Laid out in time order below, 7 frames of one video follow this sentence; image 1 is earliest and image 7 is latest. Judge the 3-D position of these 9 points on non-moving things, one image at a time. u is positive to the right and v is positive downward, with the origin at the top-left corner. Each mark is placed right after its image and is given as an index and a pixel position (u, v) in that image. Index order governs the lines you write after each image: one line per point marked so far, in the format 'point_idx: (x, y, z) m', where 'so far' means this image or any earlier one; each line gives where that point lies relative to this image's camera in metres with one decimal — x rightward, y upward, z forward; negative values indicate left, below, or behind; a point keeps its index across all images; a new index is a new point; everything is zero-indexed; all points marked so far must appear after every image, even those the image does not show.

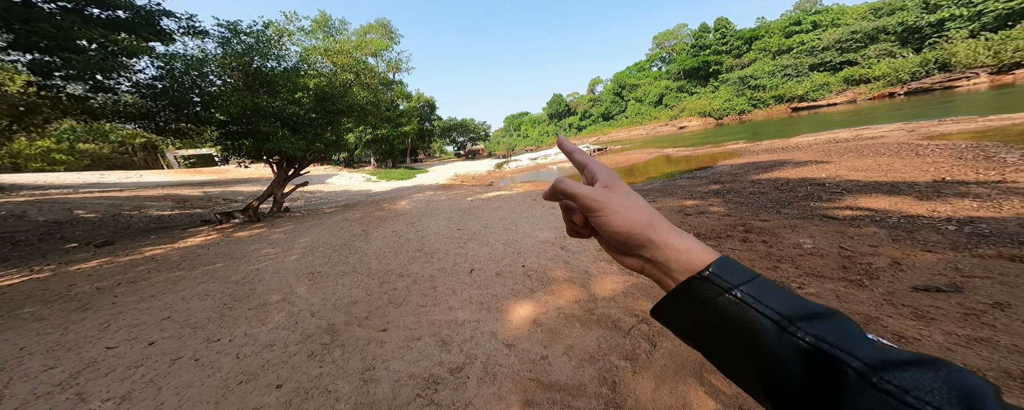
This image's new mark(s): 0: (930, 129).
0: (+20.6, +3.7, +13.3) m
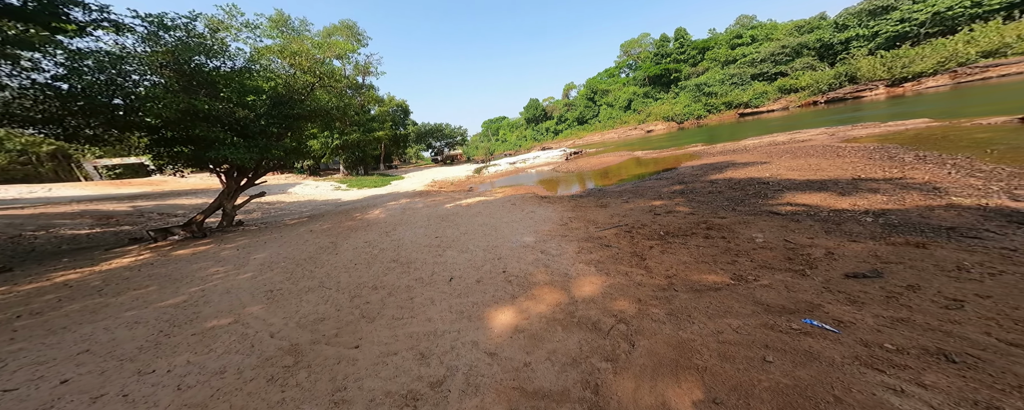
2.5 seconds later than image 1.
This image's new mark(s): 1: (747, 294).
0: (+19.0, +4.0, +15.4) m
1: (+3.1, -1.2, +3.5) m
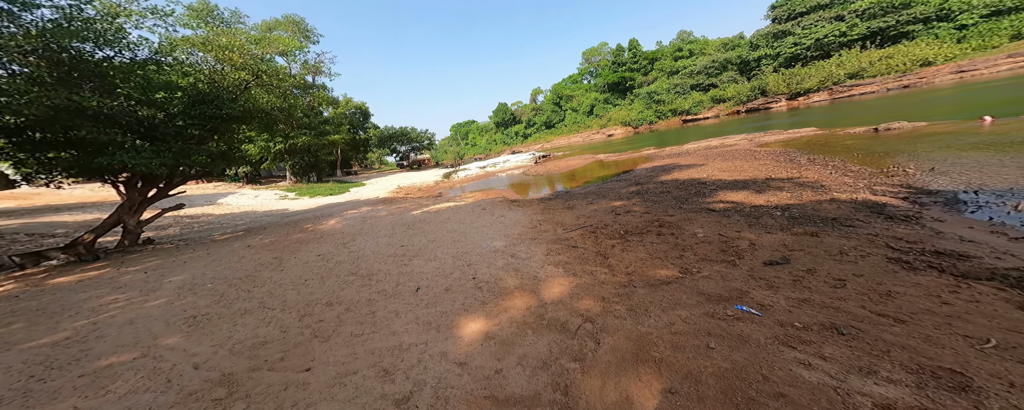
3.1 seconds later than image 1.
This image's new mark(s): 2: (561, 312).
0: (+16.5, +4.4, +18.1) m
1: (+2.6, -1.2, +3.9) m
2: (+0.6, -1.3, +3.4) m
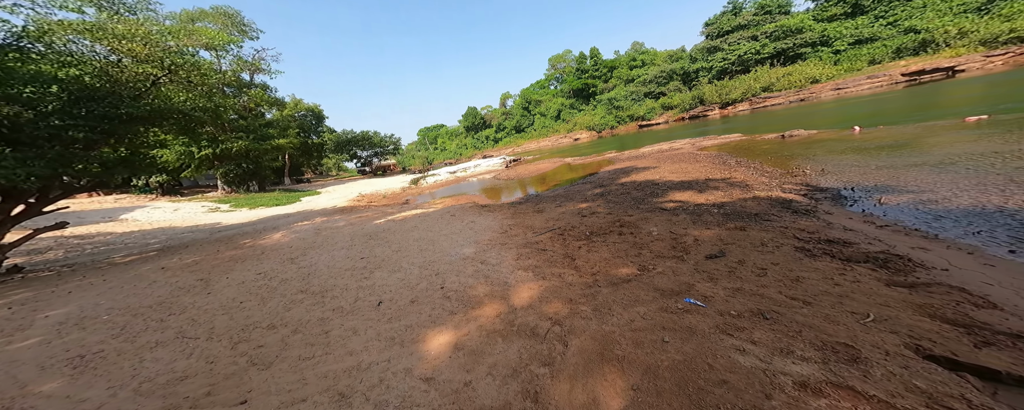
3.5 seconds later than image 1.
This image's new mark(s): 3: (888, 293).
0: (+13.8, +4.6, +20.1) m
1: (+2.1, -1.2, +4.2) m
2: (+0.2, -1.4, +3.4) m
3: (+5.1, -1.2, +3.9) m
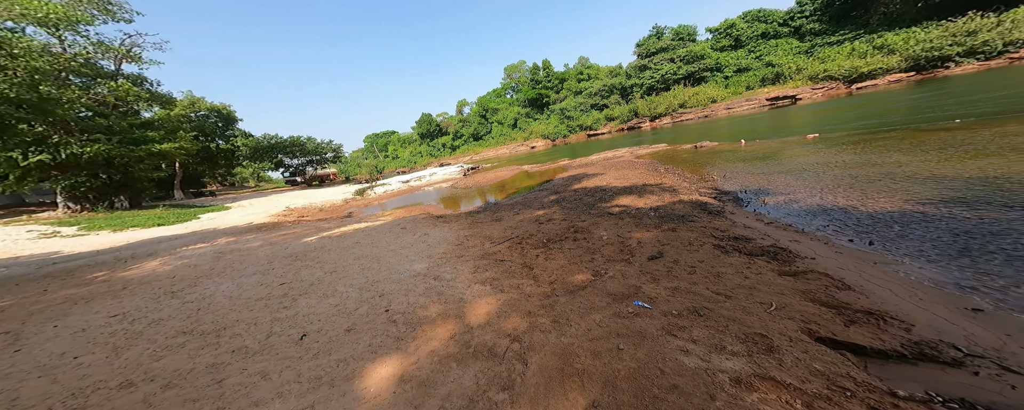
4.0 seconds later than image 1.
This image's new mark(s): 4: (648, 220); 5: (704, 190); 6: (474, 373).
0: (+10.3, +4.3, +22.1) m
1: (+1.4, -1.3, +4.4) m
2: (-0.3, -1.5, +3.3) m
3: (+4.4, -1.3, +4.5) m
4: (+3.9, -0.5, +7.8) m
5: (+7.7, +0.5, +10.8) m
6: (-0.4, -1.6, +2.7) m
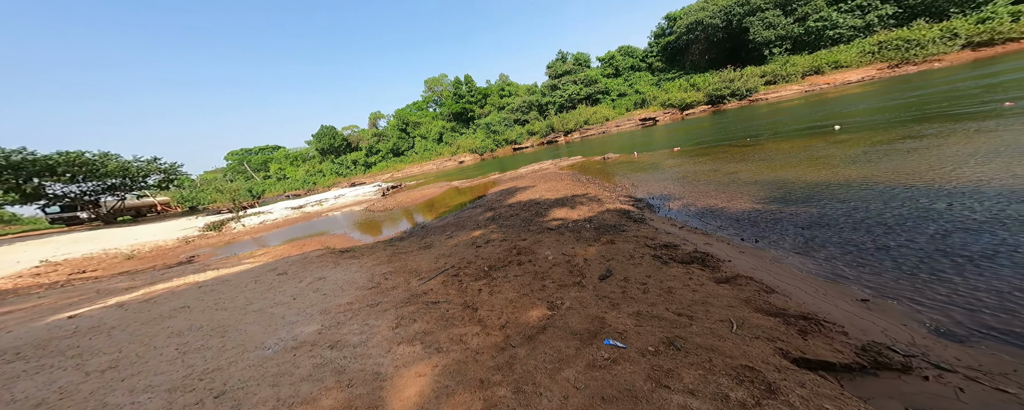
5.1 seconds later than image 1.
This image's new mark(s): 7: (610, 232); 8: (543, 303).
0: (+3.8, +3.6, +23.3) m
1: (+0.7, -1.6, +3.6) m
2: (-0.7, -1.8, +2.0) m
3: (+3.5, -1.4, +4.6) m
4: (+2.1, -0.8, +7.6) m
5: (+4.7, +0.2, +11.6) m
6: (-0.5, -1.9, +1.4) m
7: (+2.7, -0.9, +7.5) m
8: (+0.4, -1.5, +4.3) m
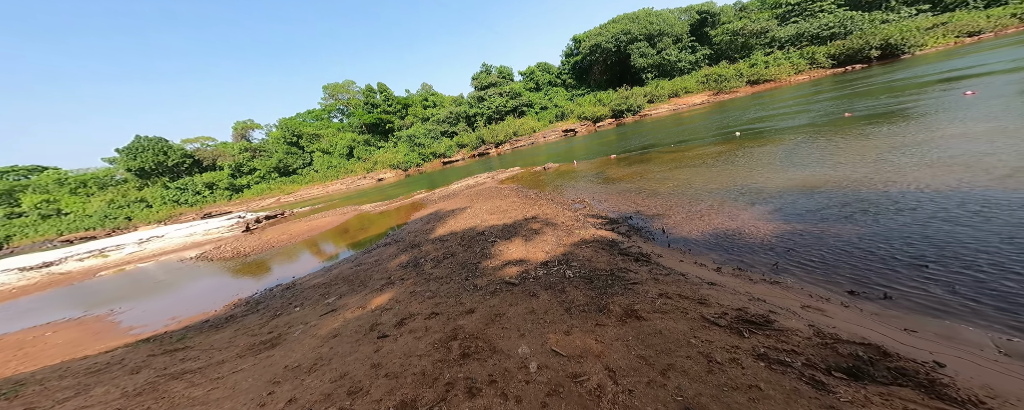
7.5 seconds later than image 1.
0: (-1.9, +2.1, +19.7) m
1: (+1.0, -2.1, -0.2) m
2: (+0.1, -2.3, -2.1) m
3: (+3.4, -1.8, +1.5) m
4: (+1.1, -1.5, +4.0) m
5: (+2.5, -0.5, +8.7) m
6: (+0.4, -2.3, -2.7) m
7: (+1.7, -1.4, +4.2) m
8: (+0.6, -2.1, +0.4) m
